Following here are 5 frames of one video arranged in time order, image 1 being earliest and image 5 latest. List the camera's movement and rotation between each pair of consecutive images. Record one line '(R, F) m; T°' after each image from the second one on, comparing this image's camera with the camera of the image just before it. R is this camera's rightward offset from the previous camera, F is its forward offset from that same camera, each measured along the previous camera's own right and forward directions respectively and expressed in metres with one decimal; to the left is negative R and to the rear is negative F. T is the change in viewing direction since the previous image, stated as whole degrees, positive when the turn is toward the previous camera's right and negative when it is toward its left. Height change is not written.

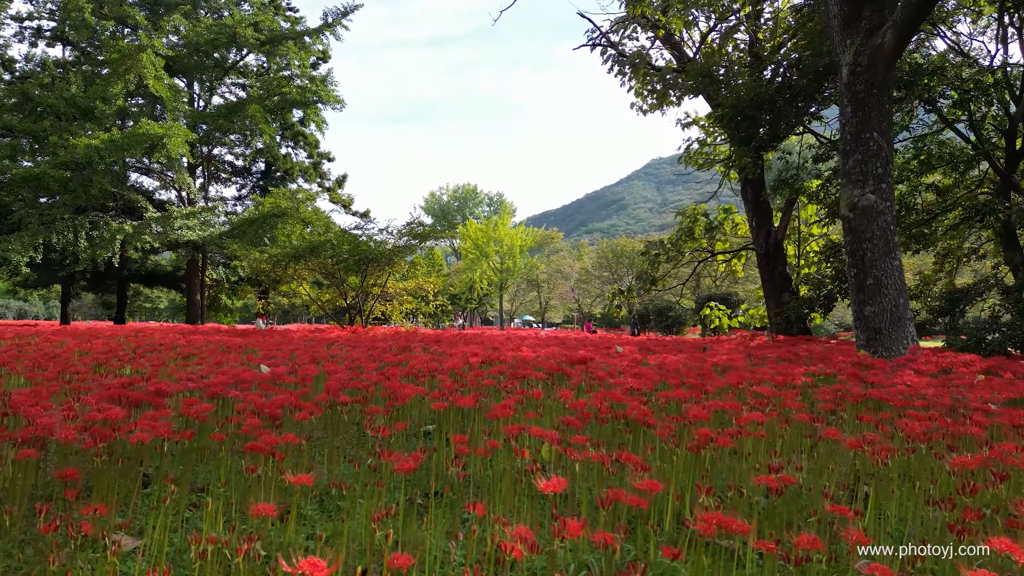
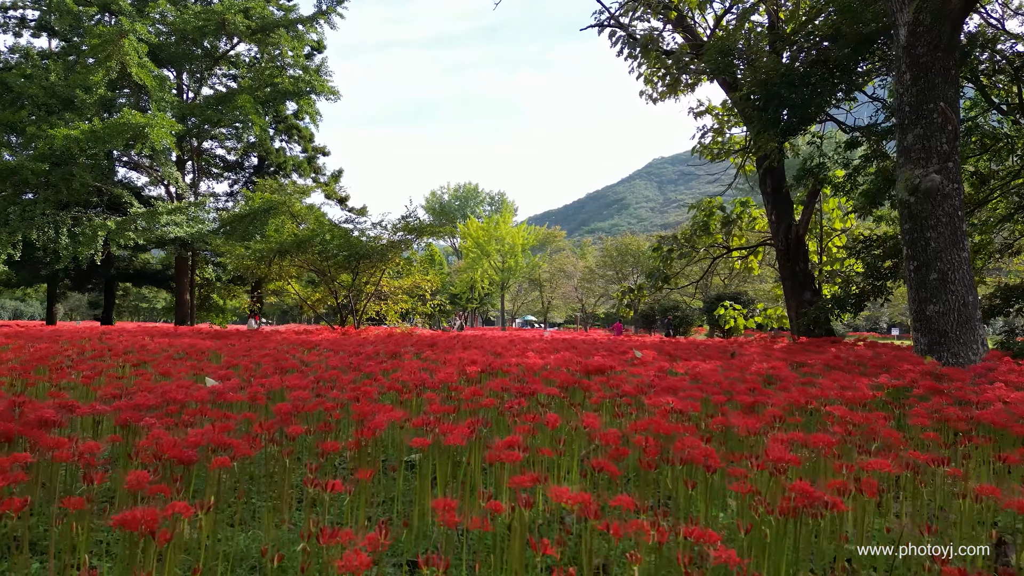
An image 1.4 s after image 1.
(0.0, +0.7) m; 0°
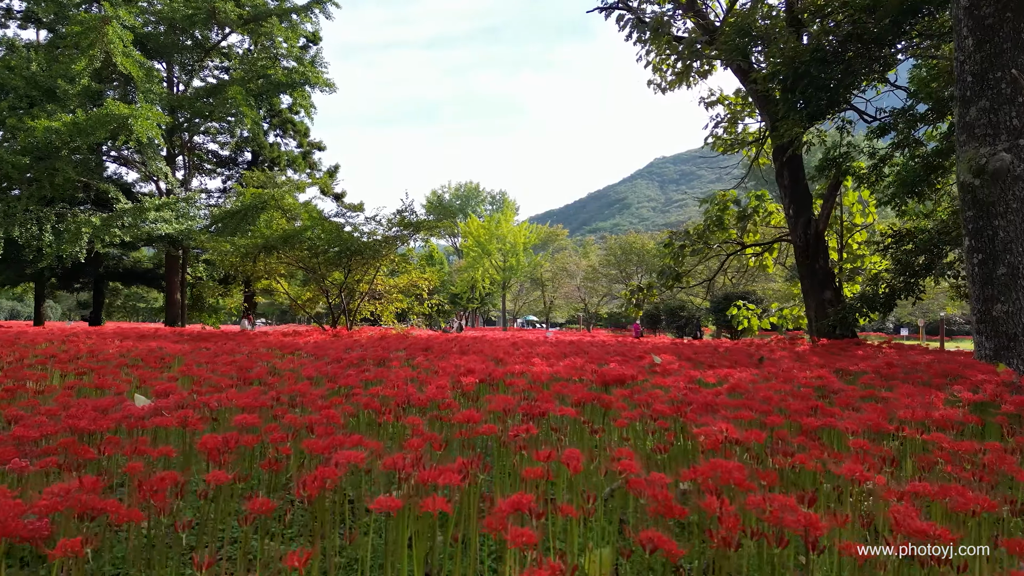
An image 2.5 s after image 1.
(0.0, +0.6) m; 0°
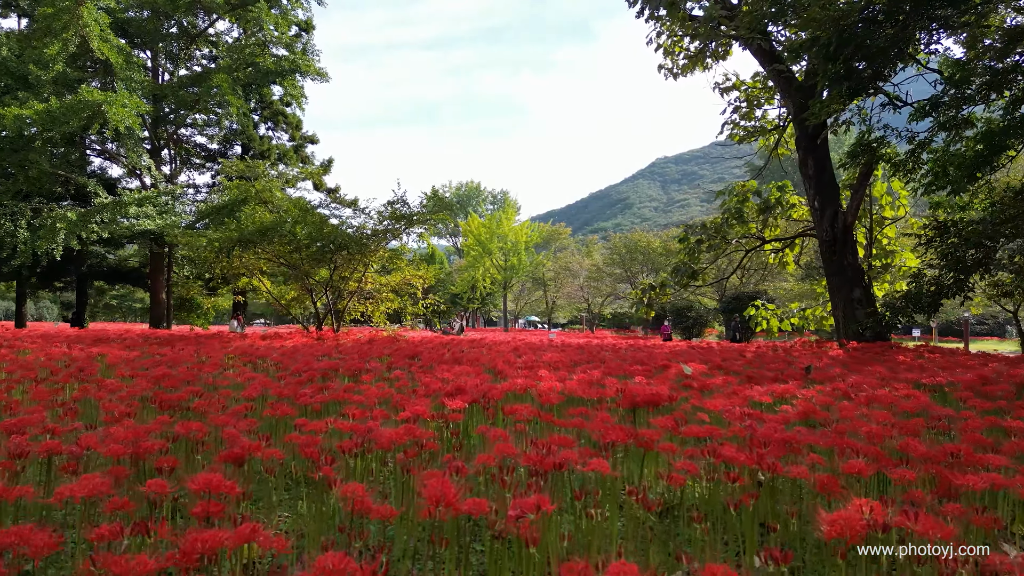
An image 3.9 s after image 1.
(0.0, +0.8) m; 0°
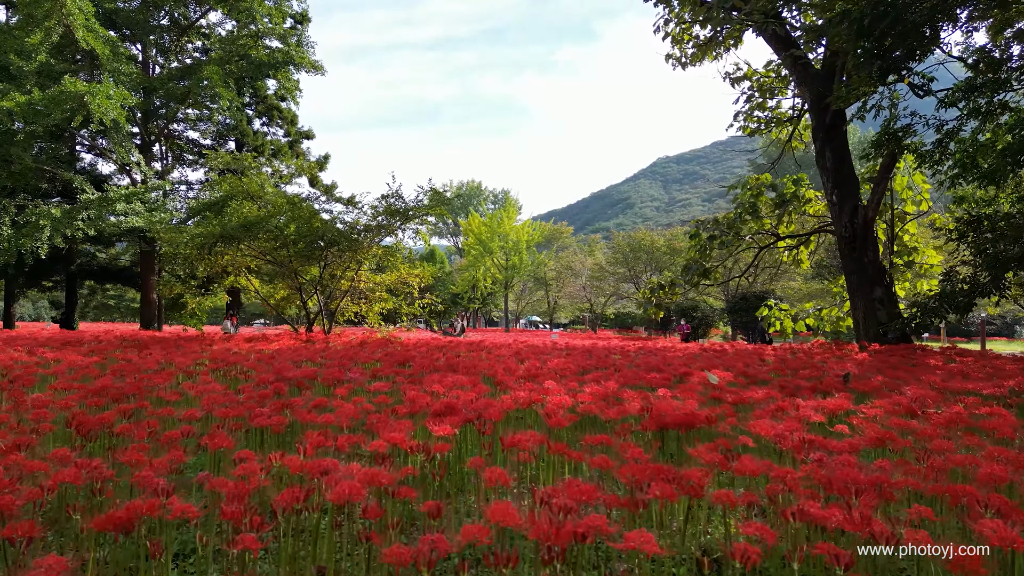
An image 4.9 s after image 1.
(0.0, +0.5) m; 0°
